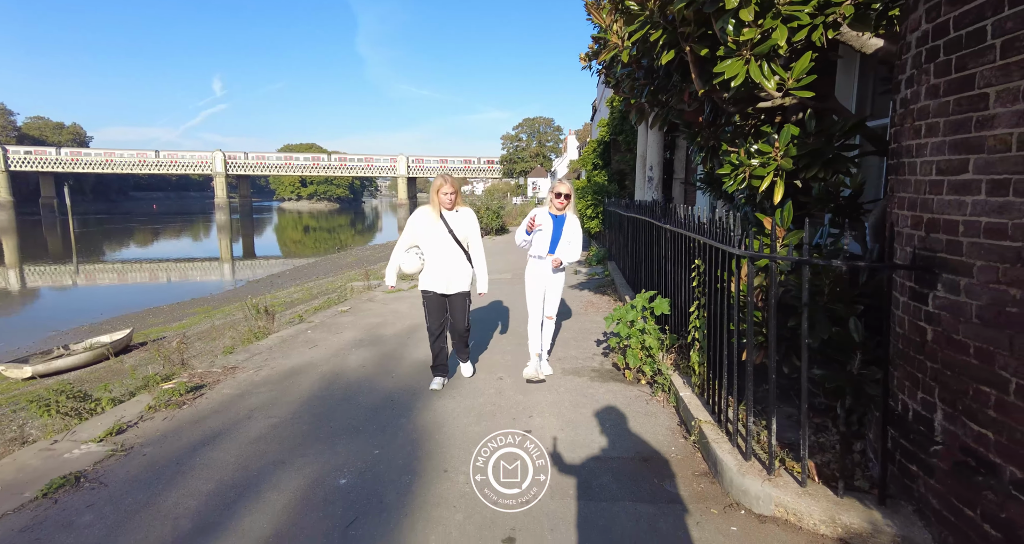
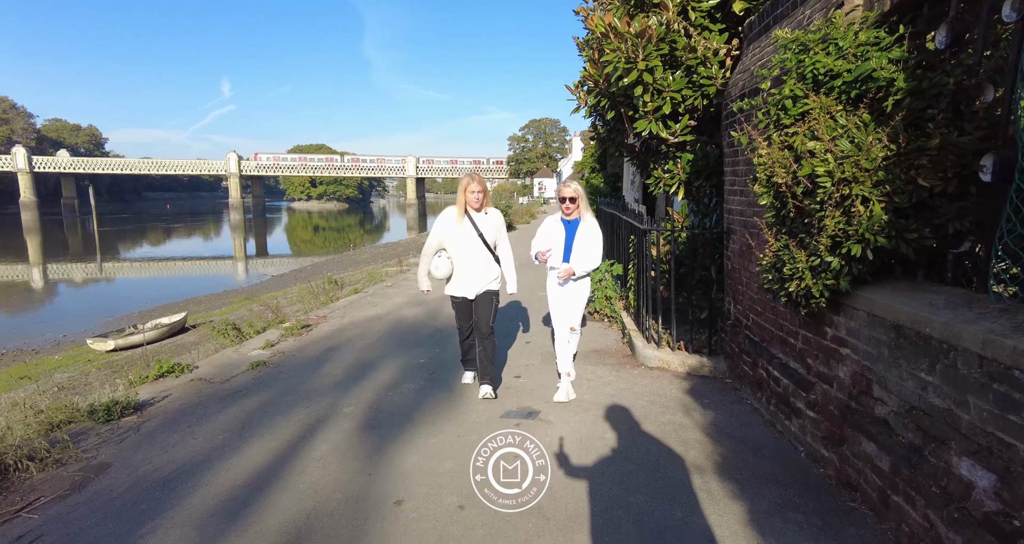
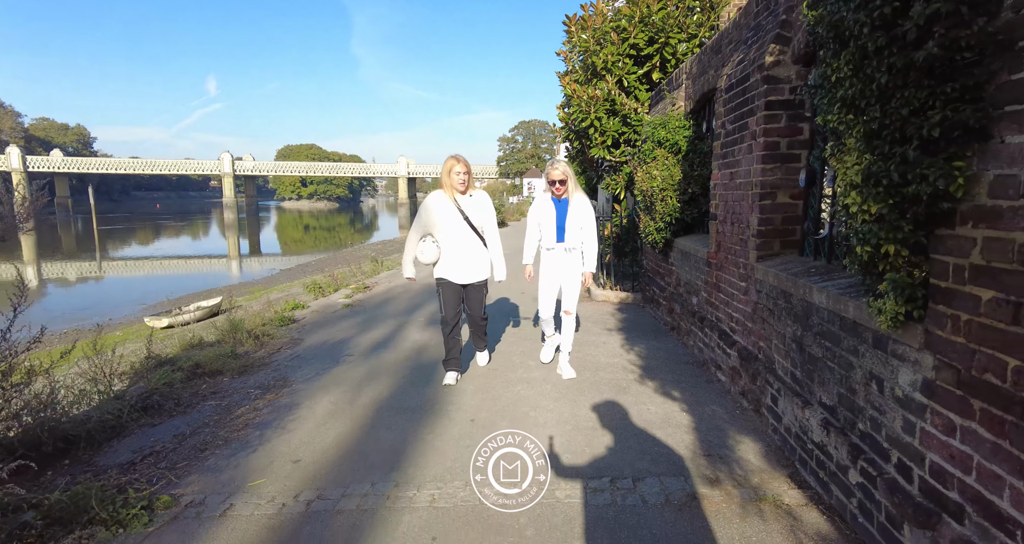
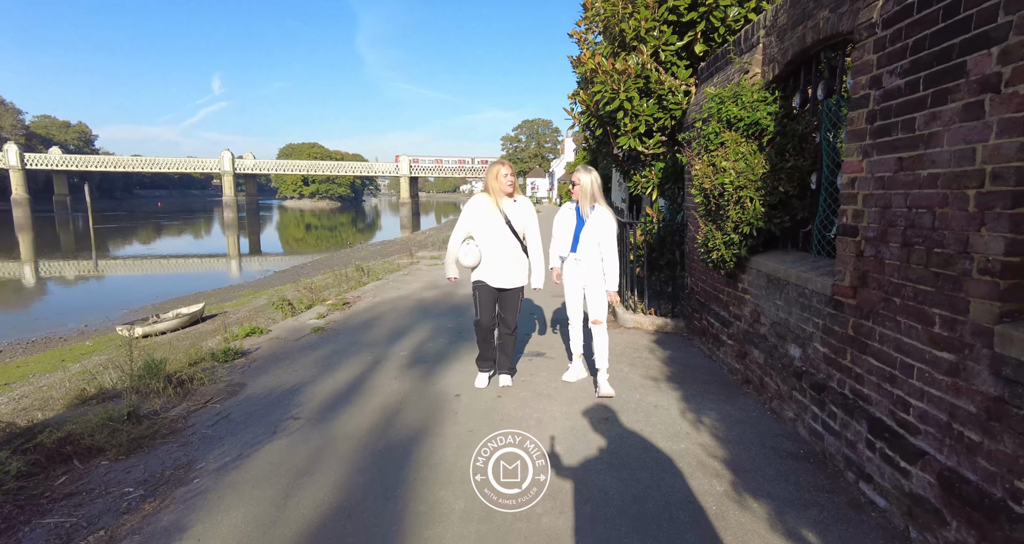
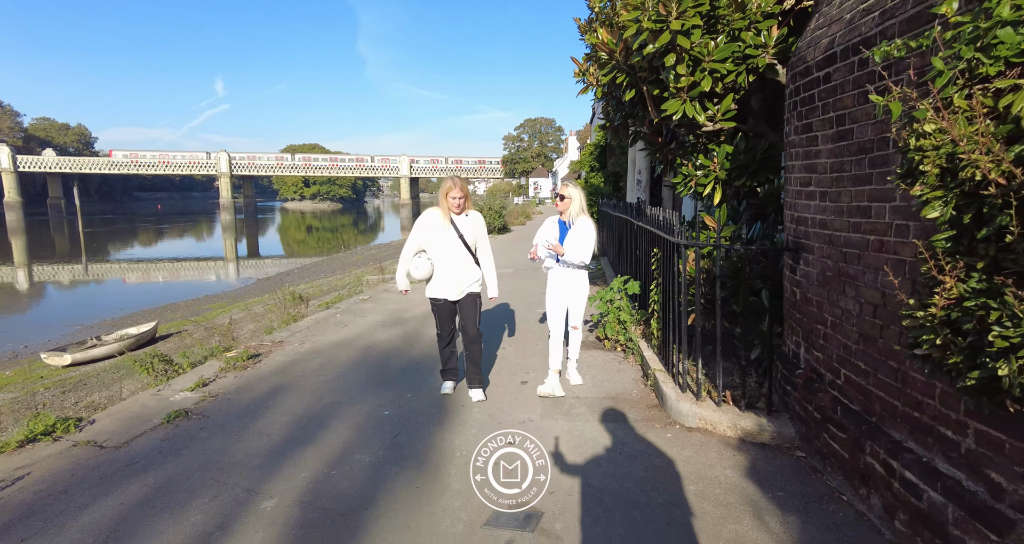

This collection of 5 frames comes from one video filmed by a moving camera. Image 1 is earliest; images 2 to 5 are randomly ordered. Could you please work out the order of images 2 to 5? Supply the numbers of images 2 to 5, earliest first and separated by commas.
5, 2, 4, 3
